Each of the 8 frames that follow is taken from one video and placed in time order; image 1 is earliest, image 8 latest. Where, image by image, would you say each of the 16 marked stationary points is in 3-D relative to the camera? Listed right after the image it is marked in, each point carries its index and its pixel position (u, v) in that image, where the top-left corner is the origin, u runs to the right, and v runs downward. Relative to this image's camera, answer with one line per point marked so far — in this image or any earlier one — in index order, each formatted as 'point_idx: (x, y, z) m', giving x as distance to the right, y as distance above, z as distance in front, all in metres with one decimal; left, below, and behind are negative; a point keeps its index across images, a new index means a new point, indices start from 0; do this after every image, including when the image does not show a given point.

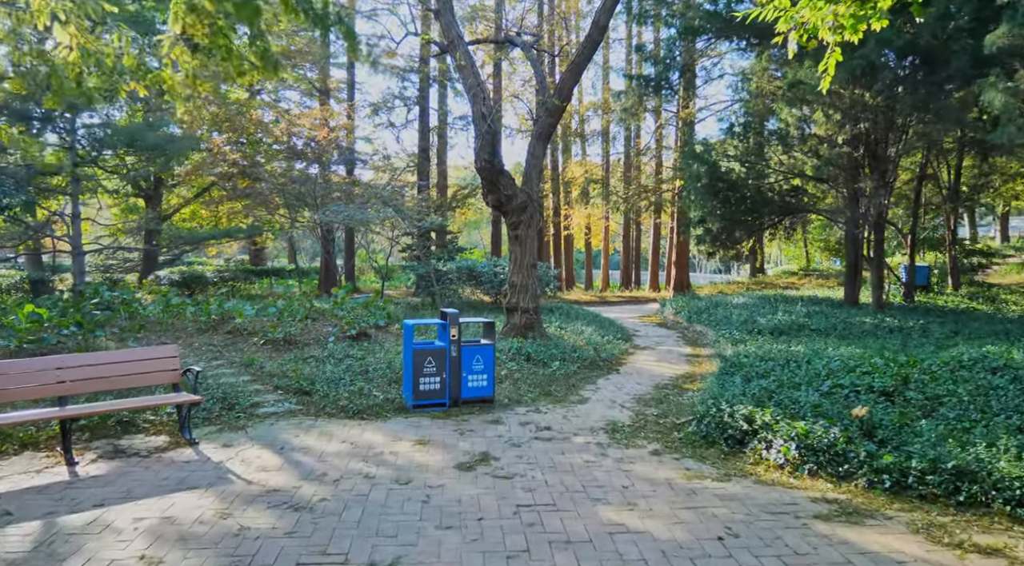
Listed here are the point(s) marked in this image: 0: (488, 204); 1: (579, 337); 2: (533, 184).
0: (-0.4, +1.2, +10.3) m
1: (+1.0, -0.8, +10.9) m
2: (+0.3, +1.5, +10.4) m
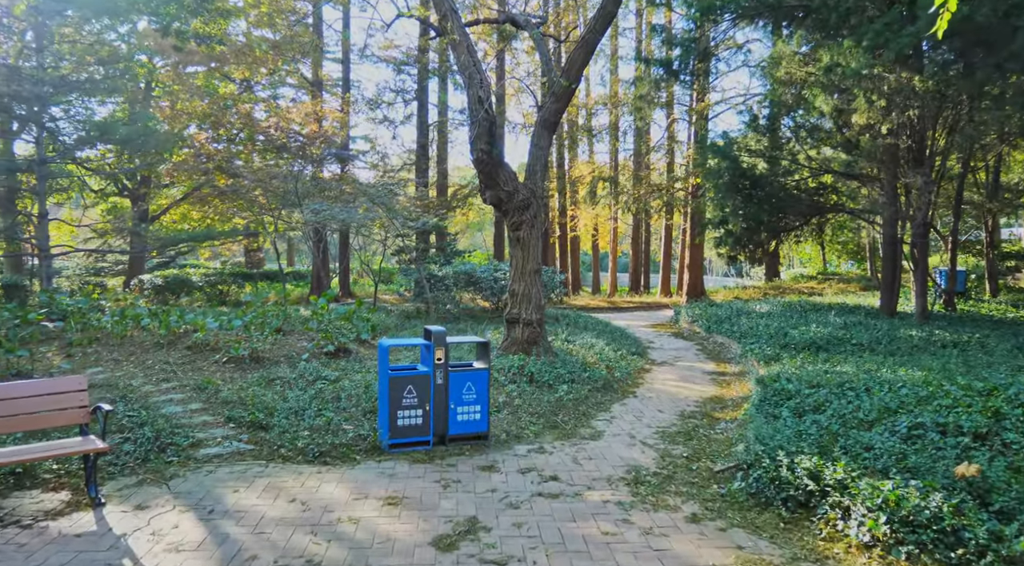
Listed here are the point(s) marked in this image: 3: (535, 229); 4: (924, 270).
0: (-0.3, +1.1, +9.0) m
1: (+1.1, -0.9, +9.6) m
2: (+0.3, +1.4, +9.2) m
3: (+0.3, +0.7, +9.1) m
4: (+6.4, +0.2, +10.8) m
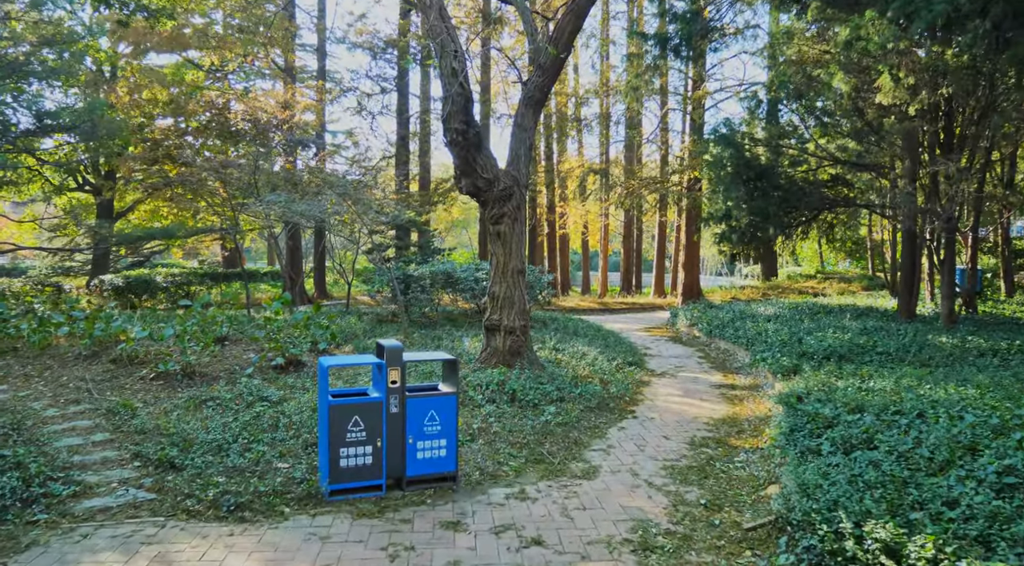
0: (-0.6, +1.1, +7.9) m
1: (+0.8, -1.0, +8.5) m
2: (+0.1, +1.4, +8.0) m
3: (+0.1, +0.7, +7.9) m
4: (+6.1, +0.2, +9.7) m
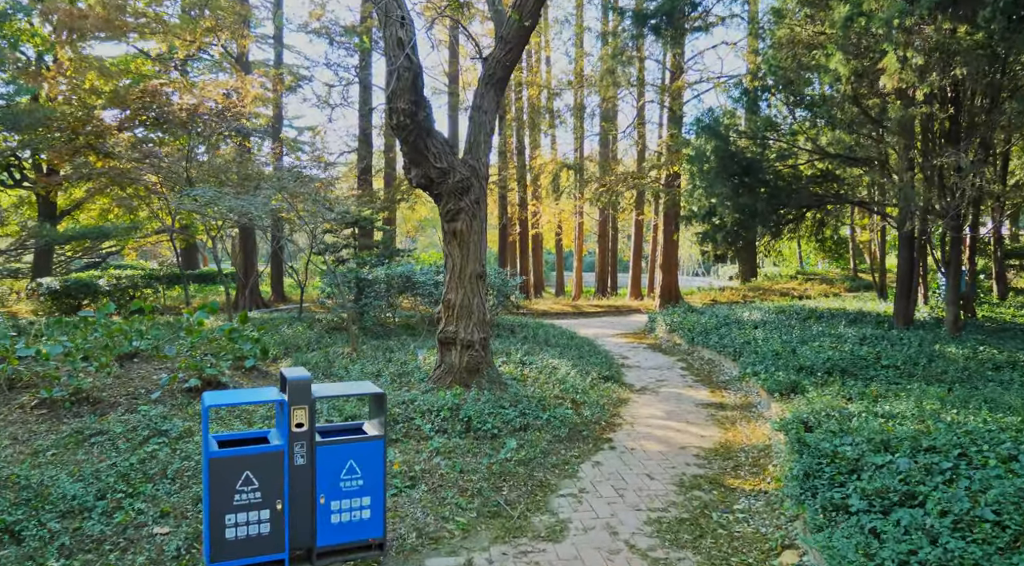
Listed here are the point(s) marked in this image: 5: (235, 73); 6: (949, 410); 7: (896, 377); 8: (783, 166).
0: (-1.0, +1.0, +6.8) m
1: (+0.4, -1.0, +7.4) m
2: (-0.3, +1.3, +7.0) m
3: (-0.3, +0.6, +6.9) m
4: (+5.7, +0.1, +8.9) m
5: (-7.2, +5.5, +18.1) m
6: (+3.3, -1.0, +5.3) m
7: (+3.7, -0.9, +6.7) m
8: (+4.3, +1.9, +11.1) m
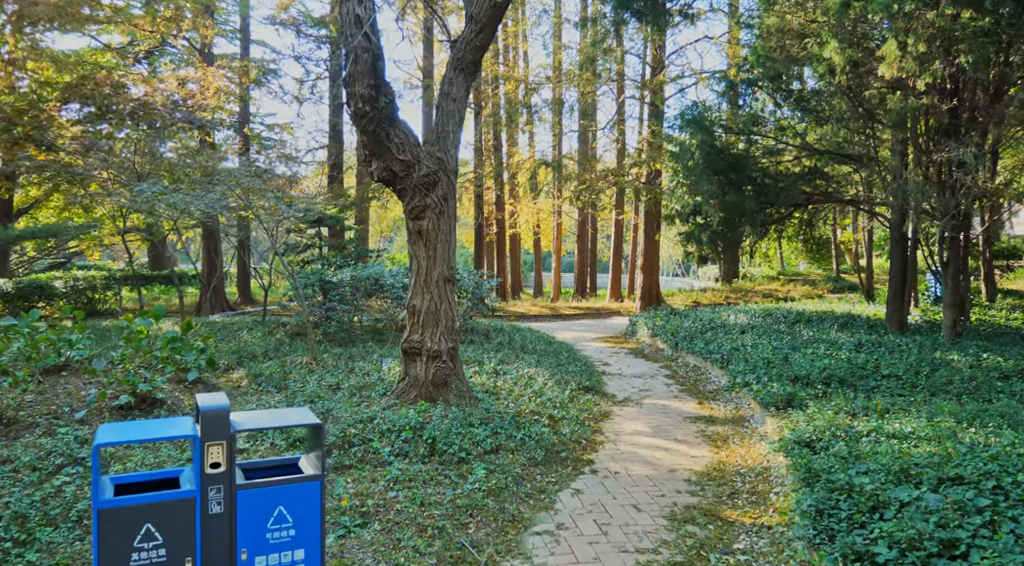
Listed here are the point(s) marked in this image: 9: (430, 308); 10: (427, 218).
0: (-1.2, +1.0, +6.1) m
1: (+0.1, -1.1, +6.8) m
2: (-0.6, +1.3, +6.3) m
3: (-0.6, +0.6, +6.2) m
4: (+5.3, +0.1, +8.4) m
5: (-7.8, +5.4, +17.2) m
6: (+3.1, -1.0, +4.8) m
7: (+3.4, -0.9, +6.2) m
8: (+3.9, +1.8, +10.6) m
9: (-0.7, -0.2, +6.1) m
10: (-0.8, +0.6, +6.1) m
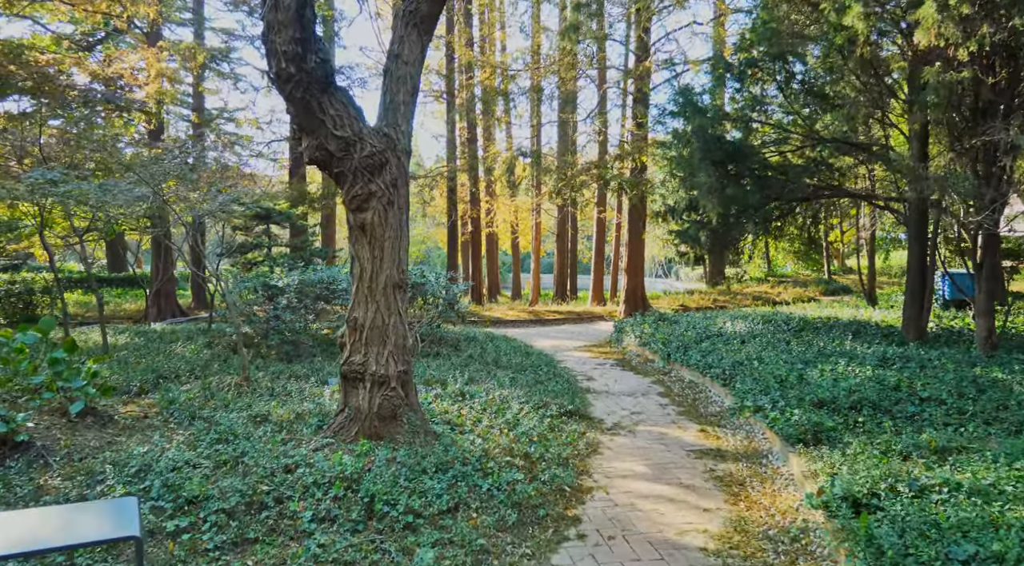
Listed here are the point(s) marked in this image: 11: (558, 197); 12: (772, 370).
0: (-1.5, +0.9, +4.9) m
1: (-0.1, -1.1, +5.6) m
2: (-0.8, +1.2, +5.1) m
3: (-0.8, +0.6, +5.0) m
4: (+5.0, +0.1, +7.4) m
5: (-8.3, +5.3, +15.8) m
6: (+2.9, -1.0, +3.7) m
7: (+3.2, -1.0, +5.1) m
8: (+3.6, +1.8, +9.5) m
9: (-1.0, -0.3, +4.9) m
10: (-1.0, +0.5, +4.9) m
11: (+1.0, +1.8, +14.8) m
12: (+2.6, -0.9, +7.0) m
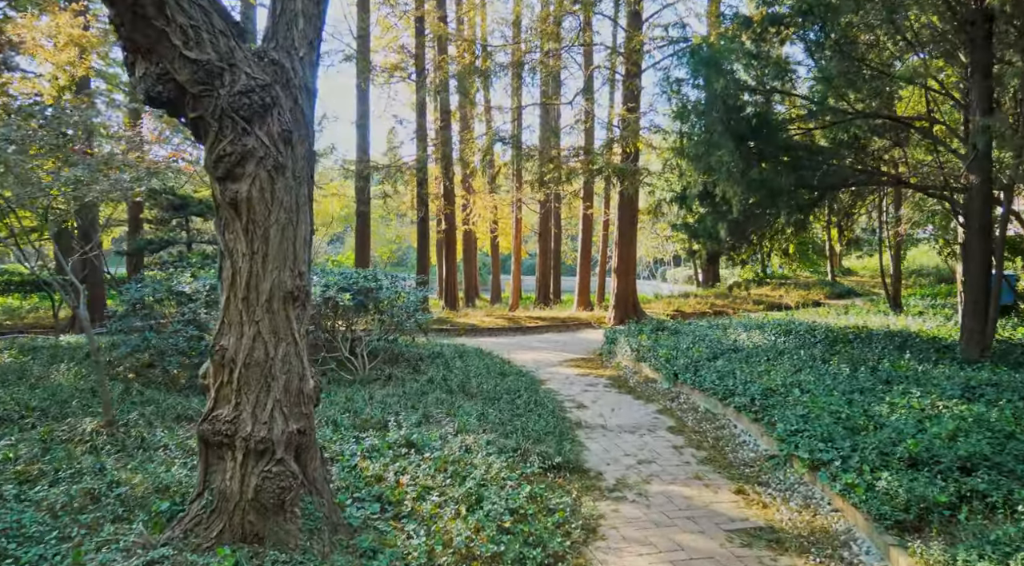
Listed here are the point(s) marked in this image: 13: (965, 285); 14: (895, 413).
0: (-1.7, +0.9, +3.1) m
1: (-0.3, -1.1, +3.9) m
2: (-1.0, +1.2, +3.4) m
3: (-1.0, +0.5, +3.2) m
4: (+4.8, 0.0, +5.8) m
5: (-8.8, +5.3, +13.9) m
6: (+2.8, -1.1, +2.0) m
7: (+3.0, -1.0, +3.4) m
8: (+3.2, +1.7, +7.9) m
9: (-1.2, -0.3, +3.1) m
10: (-1.2, +0.5, +3.2) m
11: (+0.5, +1.8, +13.1) m
12: (+2.4, -0.9, +5.3) m
13: (+4.6, 0.0, +7.1) m
14: (+2.6, -0.9, +4.8) m
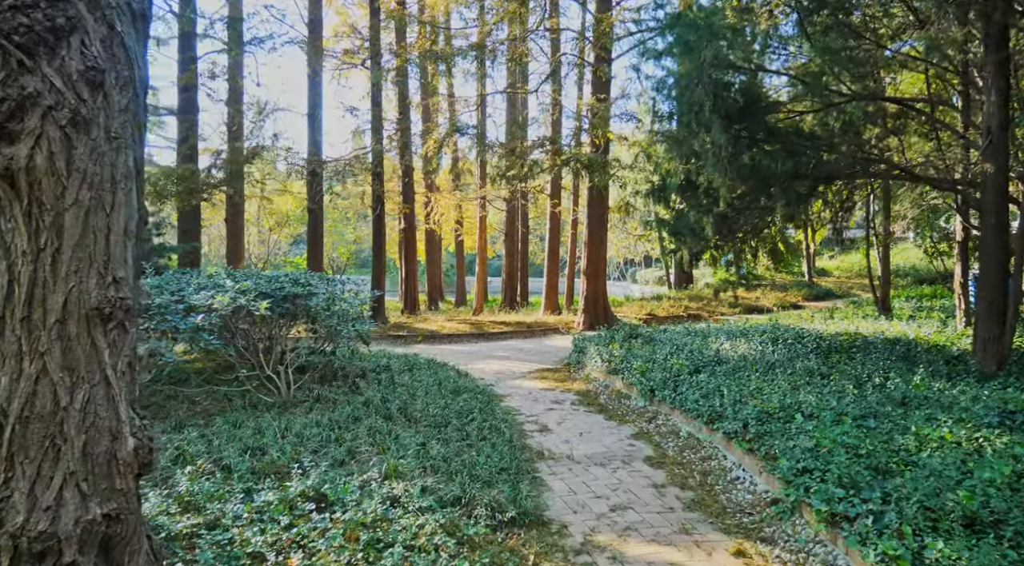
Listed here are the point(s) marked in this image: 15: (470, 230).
0: (-1.9, +0.8, +2.0) m
1: (-0.6, -1.2, +2.9) m
2: (-1.3, +1.1, +2.3) m
3: (-1.3, +0.5, +2.2) m
4: (+4.4, 0.0, +5.0) m
5: (-9.5, +5.2, +12.5) m
6: (+2.6, -1.1, +1.1) m
7: (+2.7, -1.0, +2.5) m
8: (+2.8, +1.7, +7.0) m
9: (-1.4, -0.3, +2.1) m
10: (-1.4, +0.4, +2.1) m
11: (-0.2, +1.7, +12.1) m
12: (+2.0, -0.9, +4.4) m
13: (+4.2, -0.1, +6.3) m
14: (+2.3, -0.9, +3.9) m
15: (-1.2, +1.5, +19.8) m
